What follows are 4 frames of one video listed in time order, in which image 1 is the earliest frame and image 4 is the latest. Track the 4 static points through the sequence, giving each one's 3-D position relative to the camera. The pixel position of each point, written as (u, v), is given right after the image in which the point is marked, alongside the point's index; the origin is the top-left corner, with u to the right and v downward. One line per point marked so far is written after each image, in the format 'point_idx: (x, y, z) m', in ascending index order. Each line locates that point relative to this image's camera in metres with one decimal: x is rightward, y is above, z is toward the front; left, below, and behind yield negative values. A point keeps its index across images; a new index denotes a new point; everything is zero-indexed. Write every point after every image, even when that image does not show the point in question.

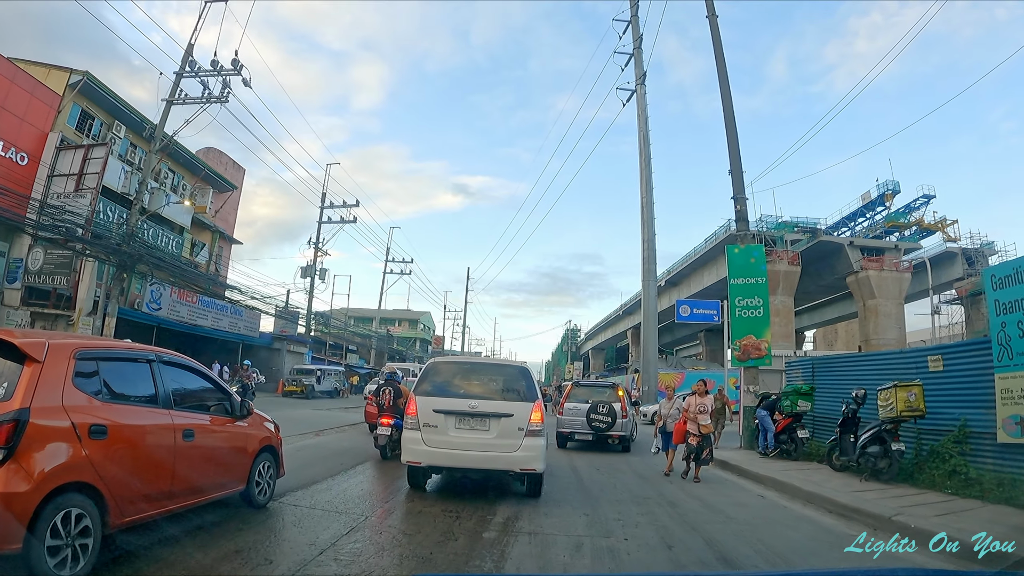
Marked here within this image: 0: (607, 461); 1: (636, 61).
0: (+2.1, -3.4, +11.9) m
1: (+3.4, +6.2, +16.0) m
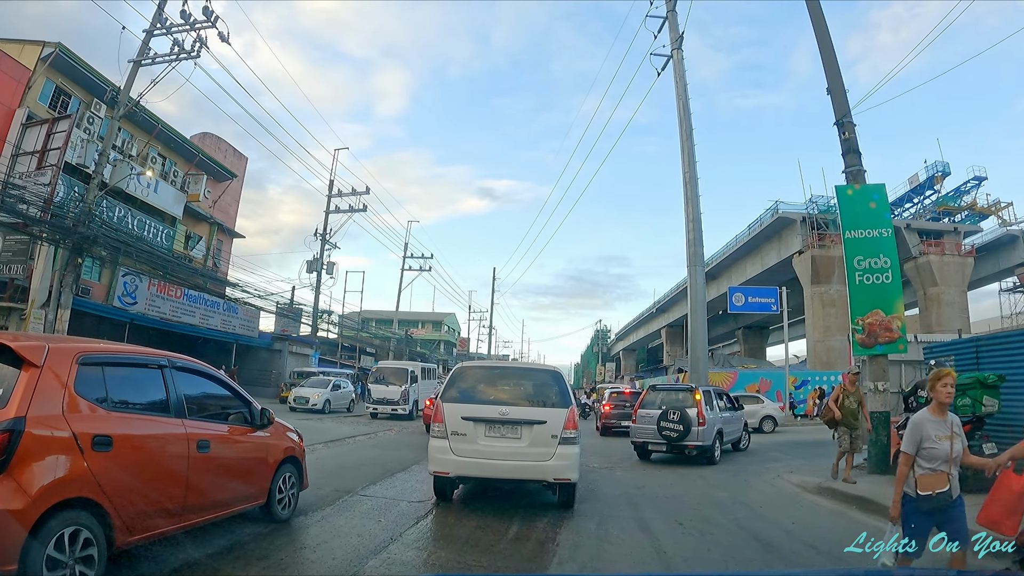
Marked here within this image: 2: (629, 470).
0: (+2.7, -3.3, +10.8) m
1: (+3.9, +6.4, +14.8) m
2: (+2.4, -3.3, +11.3) m
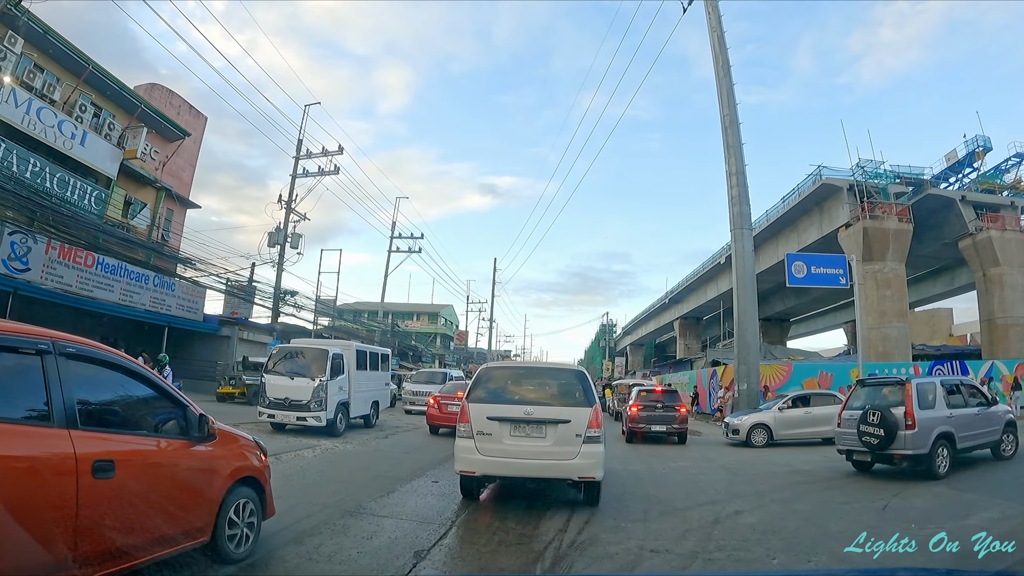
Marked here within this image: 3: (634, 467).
0: (+2.6, -2.9, +9.3) m
1: (+3.9, +6.7, +13.3) m
2: (+2.4, -3.0, +9.9) m
3: (+2.1, -3.0, +10.2) m
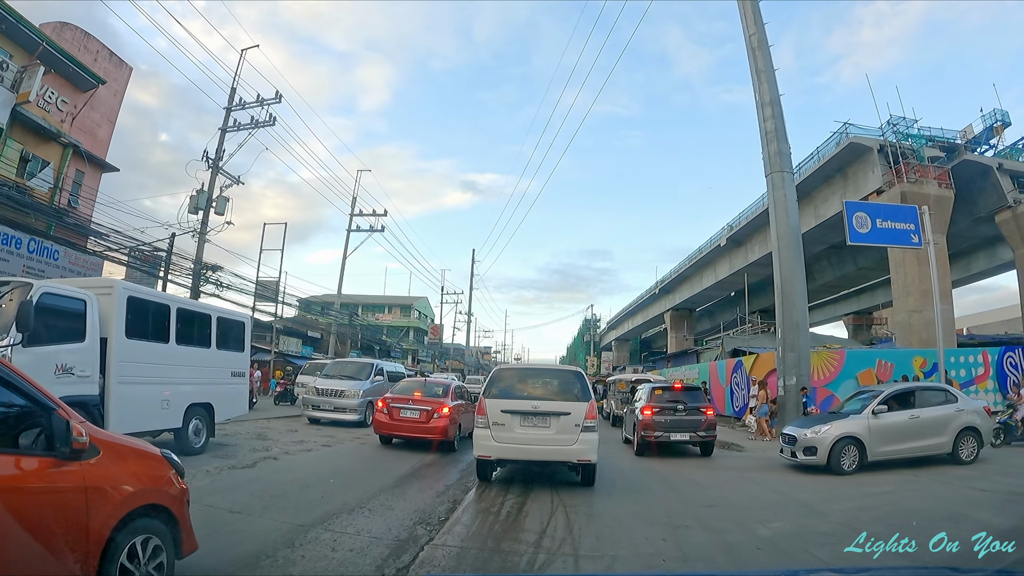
0: (+2.3, -2.7, +8.1) m
1: (+3.4, +7.0, +12.0) m
2: (+2.0, -2.7, +8.6) m
3: (+1.7, -2.8, +8.9) m
